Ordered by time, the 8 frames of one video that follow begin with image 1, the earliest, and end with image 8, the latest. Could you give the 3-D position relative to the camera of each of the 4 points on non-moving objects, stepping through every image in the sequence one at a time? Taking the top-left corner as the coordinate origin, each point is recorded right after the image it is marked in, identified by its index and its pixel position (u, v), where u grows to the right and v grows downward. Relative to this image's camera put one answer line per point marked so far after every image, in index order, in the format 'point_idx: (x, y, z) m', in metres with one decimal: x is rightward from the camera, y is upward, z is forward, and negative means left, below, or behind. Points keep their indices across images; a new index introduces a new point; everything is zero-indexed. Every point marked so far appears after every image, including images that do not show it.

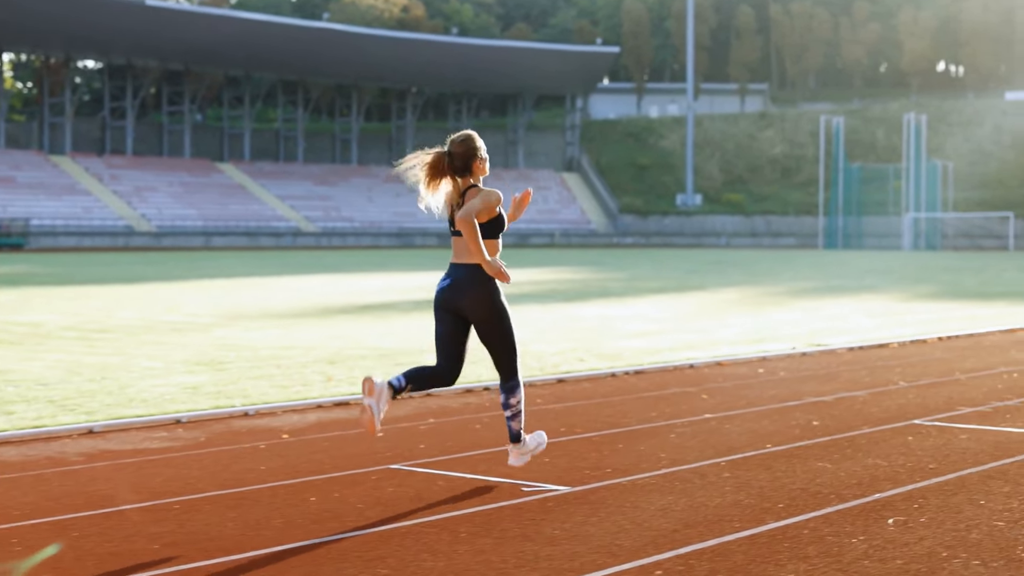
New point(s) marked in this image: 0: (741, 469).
0: (+0.7, -0.6, +5.6) m
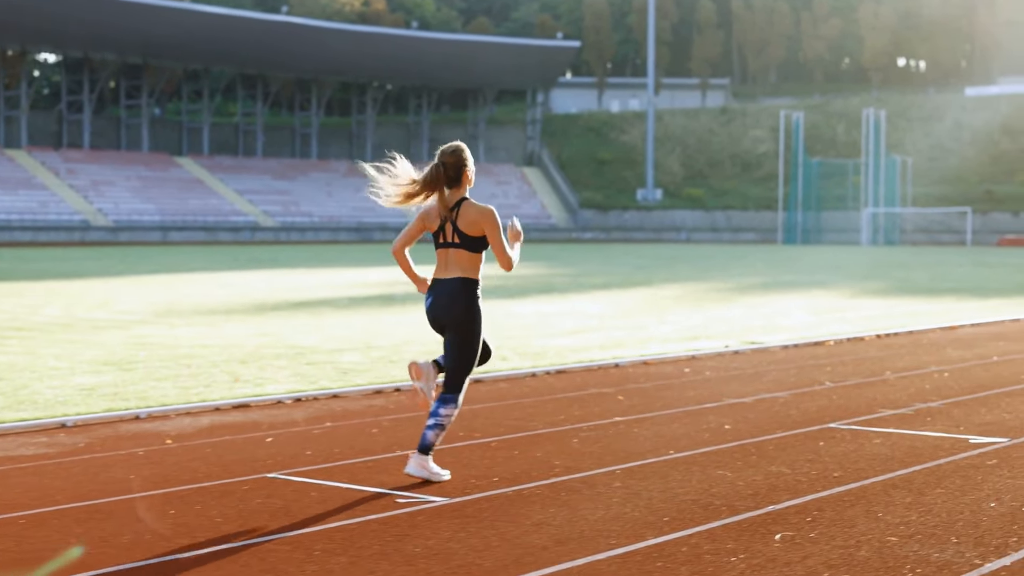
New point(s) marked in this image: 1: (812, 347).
0: (+0.4, -0.6, +5.3) m
1: (+2.0, -0.4, +11.5) m
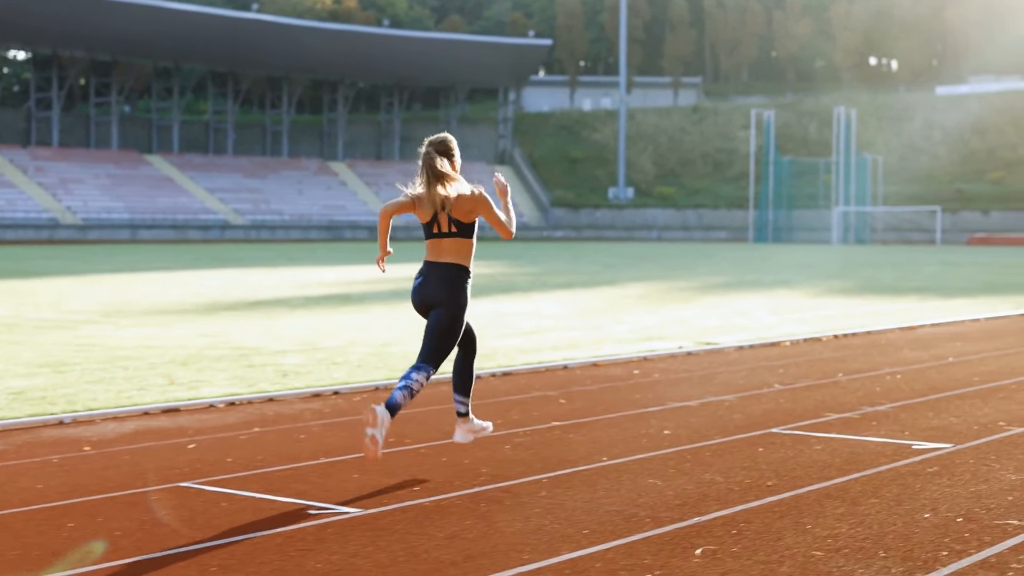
0: (+0.1, -0.6, +5.1) m
1: (+1.7, -0.4, +11.4) m
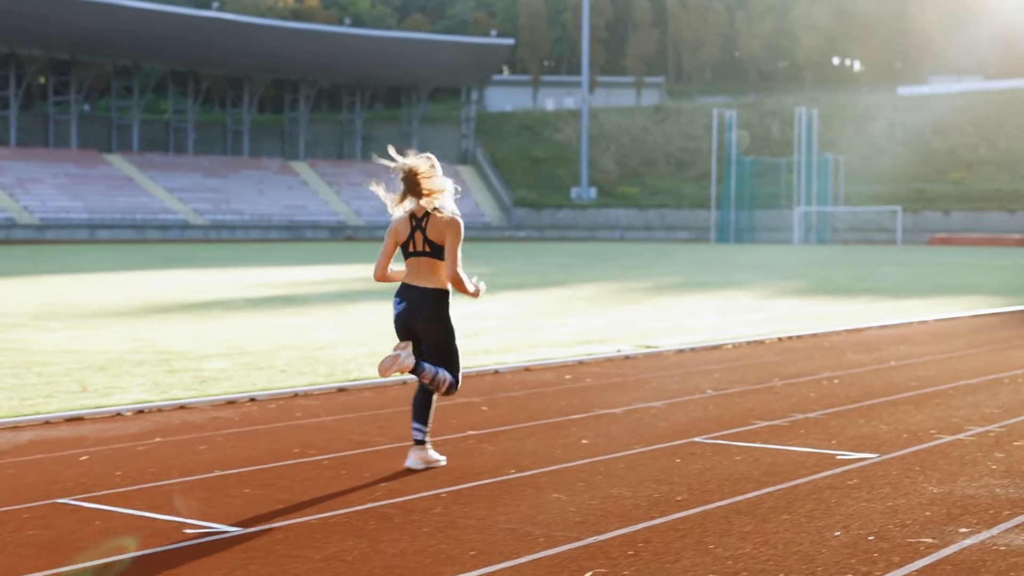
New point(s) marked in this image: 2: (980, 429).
0: (-0.1, -0.6, +4.8) m
1: (+1.3, -0.4, +11.1) m
2: (+1.8, -0.5, +6.7) m
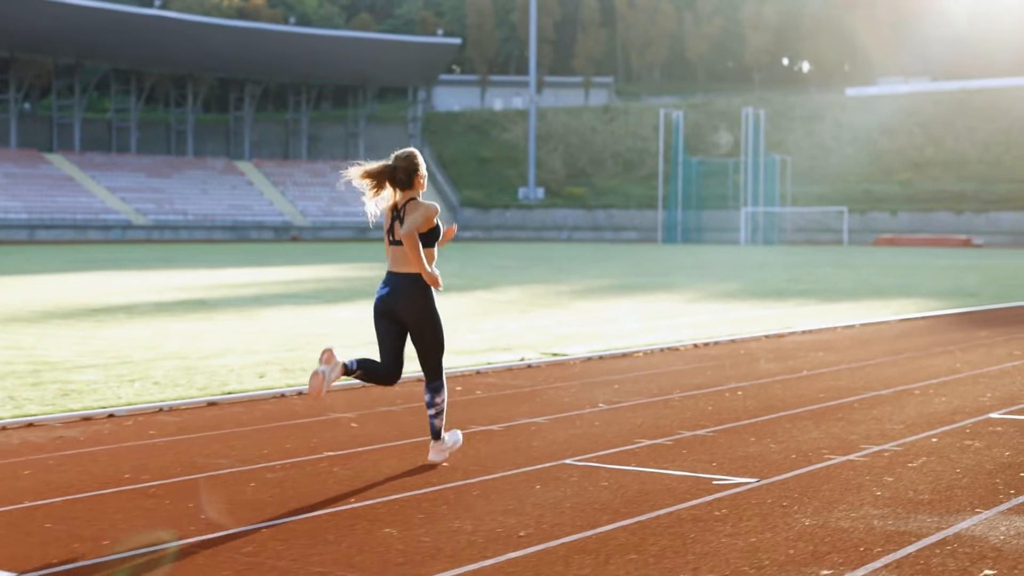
0: (-0.6, -0.6, +4.3) m
1: (+0.6, -0.4, +10.7) m
2: (+1.3, -0.6, +6.2) m
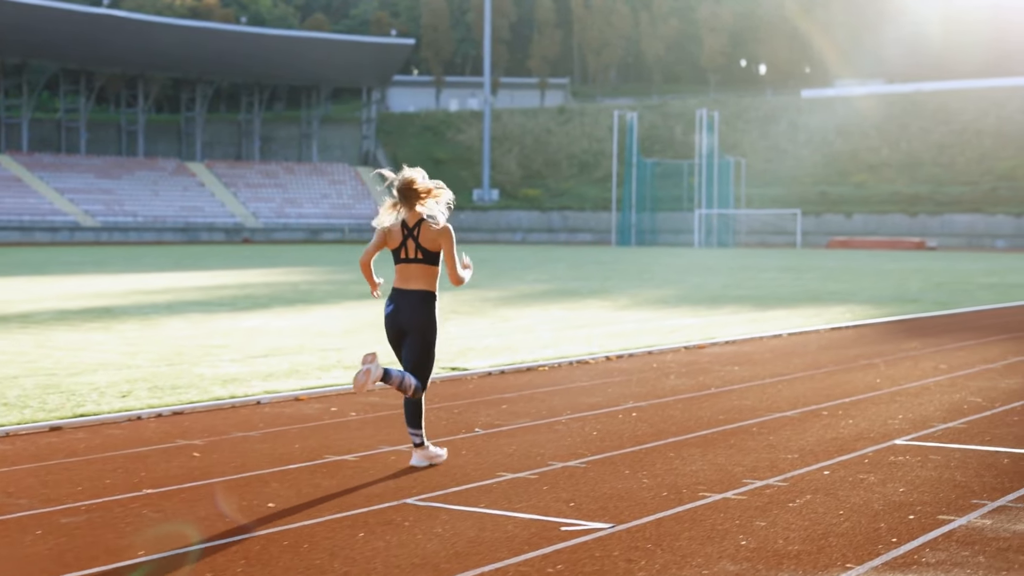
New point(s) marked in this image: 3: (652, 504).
0: (-1.1, -0.7, +3.7) m
1: (0.0, -0.5, +10.1) m
2: (+0.8, -0.6, +5.6) m
3: (+0.4, -0.6, +5.2) m
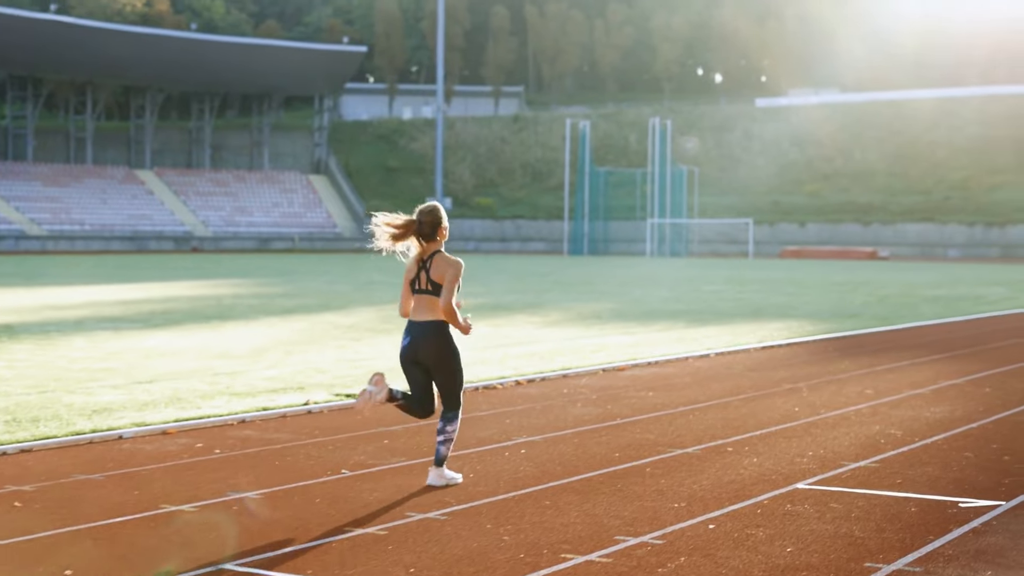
0: (-1.5, -0.8, +3.1) m
1: (-0.5, -0.6, +9.4) m
2: (+0.4, -0.7, +5.0) m
3: (0.0, -0.7, +4.6) m
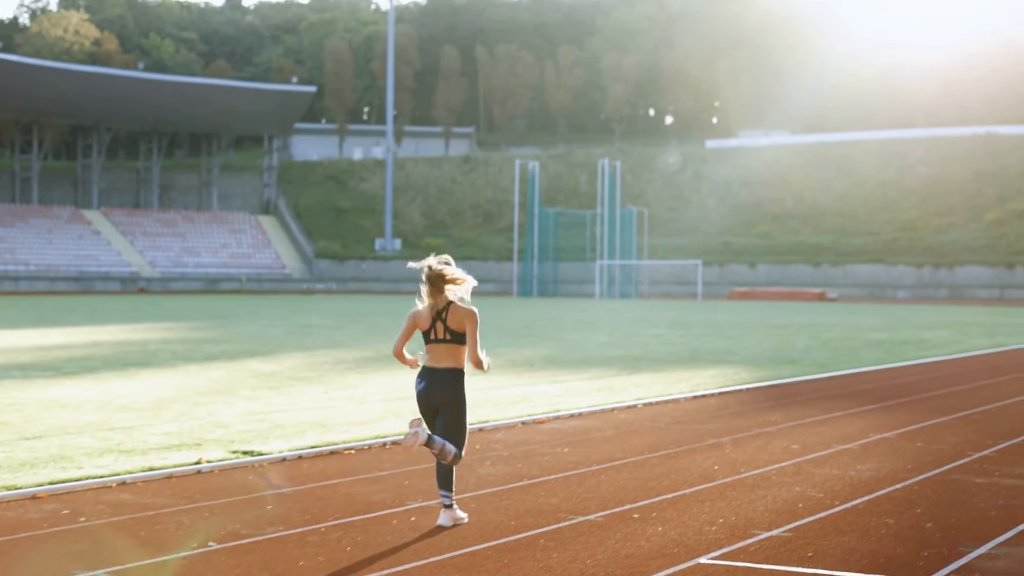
0: (-1.8, -0.9, +2.5) m
1: (-1.0, -0.9, +8.9) m
2: (0.0, -0.9, +4.5) m
3: (-0.4, -0.9, +4.1) m
